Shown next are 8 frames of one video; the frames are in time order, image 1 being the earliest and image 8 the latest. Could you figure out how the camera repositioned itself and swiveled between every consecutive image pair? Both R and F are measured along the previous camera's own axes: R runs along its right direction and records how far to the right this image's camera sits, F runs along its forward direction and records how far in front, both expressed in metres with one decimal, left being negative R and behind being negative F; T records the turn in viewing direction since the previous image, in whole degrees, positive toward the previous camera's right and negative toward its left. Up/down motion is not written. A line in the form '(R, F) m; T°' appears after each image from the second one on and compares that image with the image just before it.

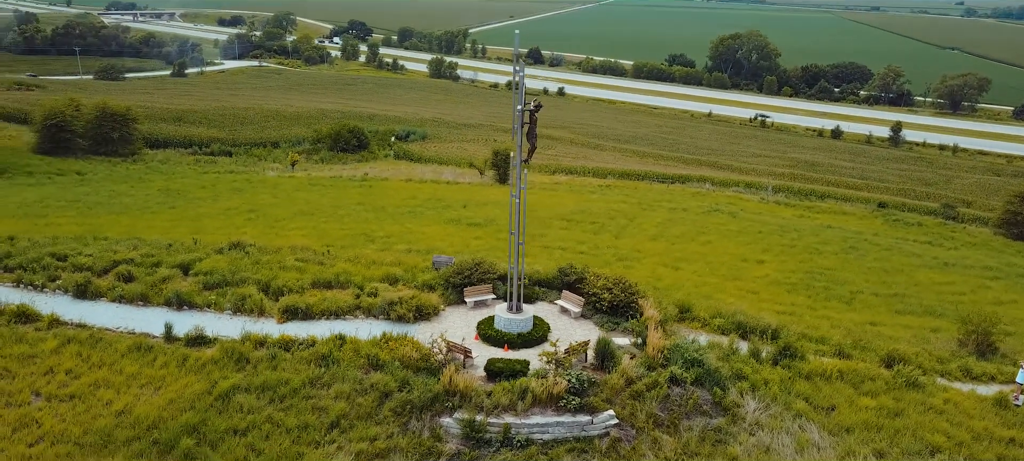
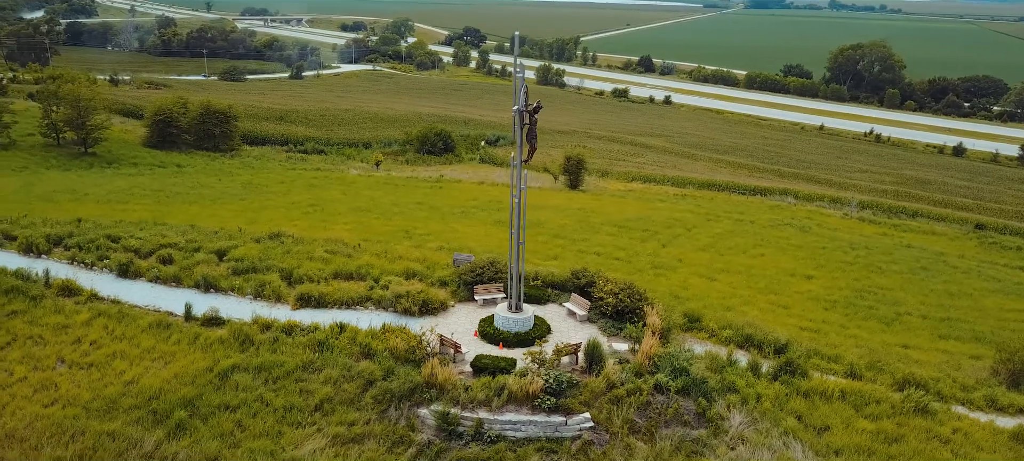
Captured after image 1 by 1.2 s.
(+2.6, 0.0) m; -8°
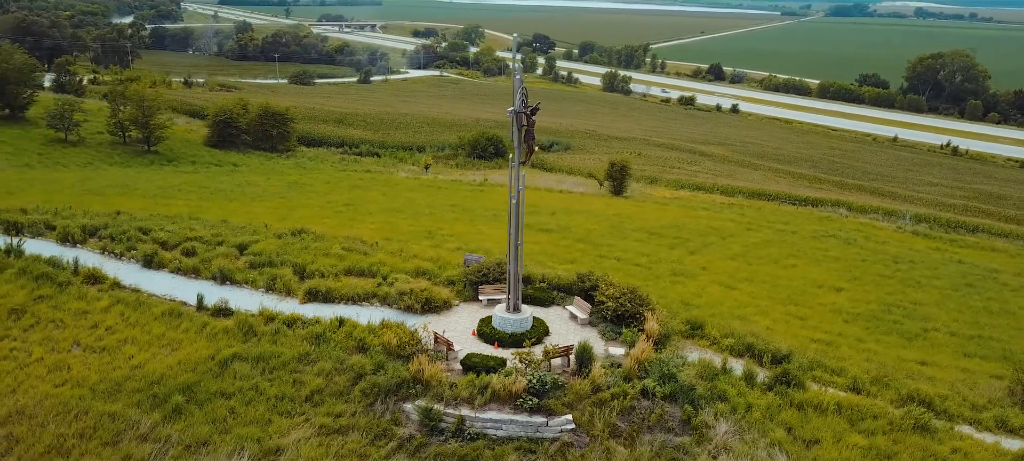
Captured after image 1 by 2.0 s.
(+1.7, 0.0) m; -5°
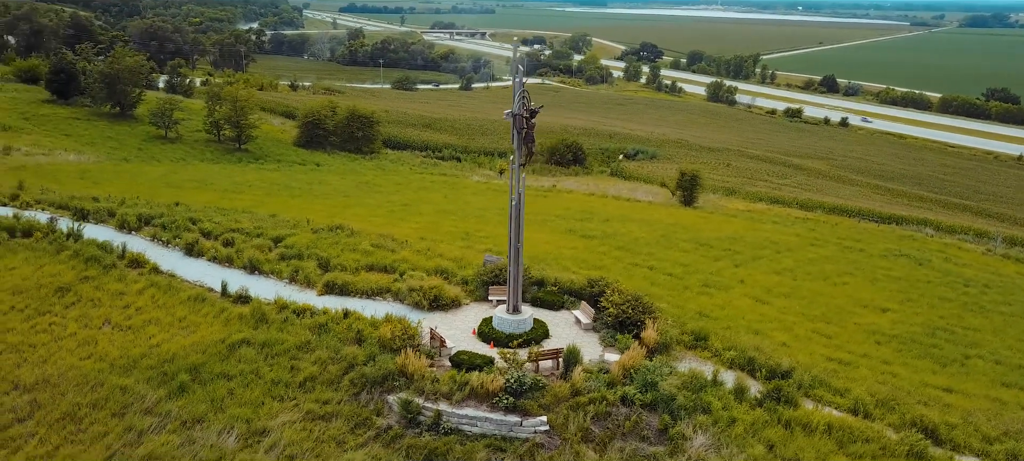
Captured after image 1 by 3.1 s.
(+2.5, 0.0) m; -7°
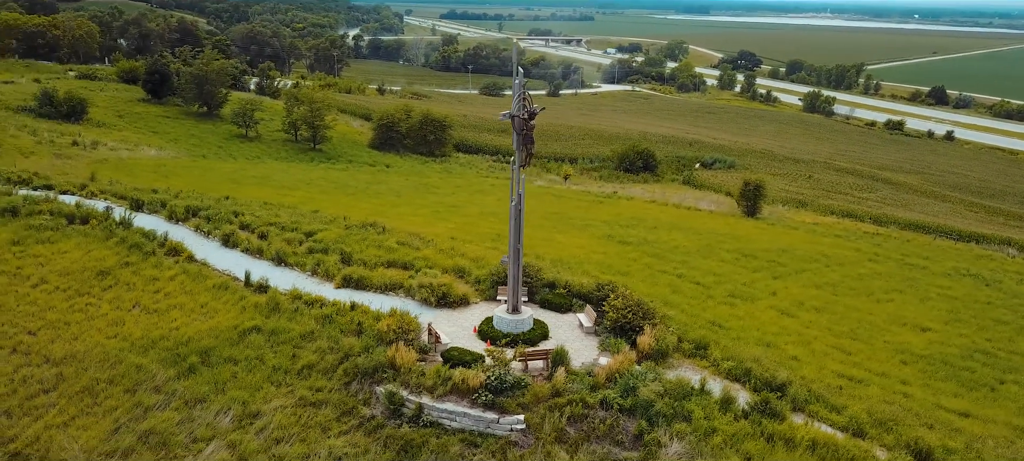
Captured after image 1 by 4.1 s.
(+2.3, -0.1) m; -7°
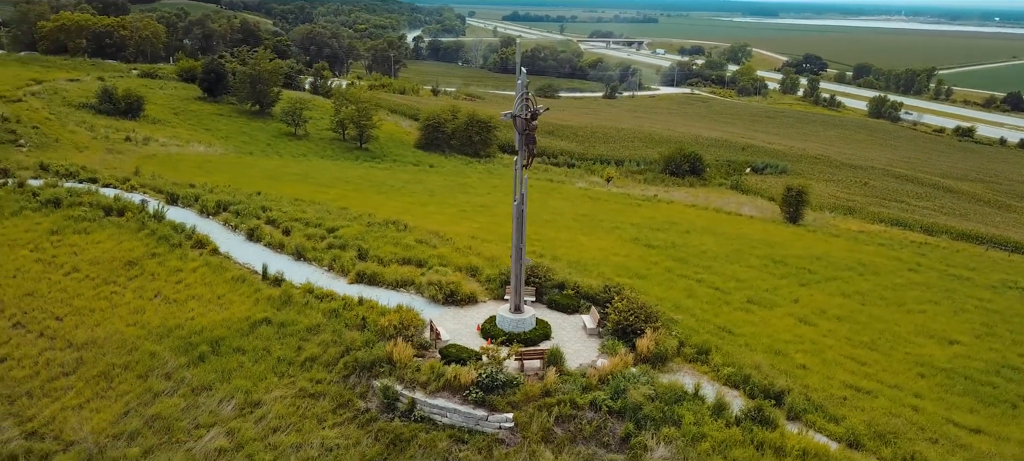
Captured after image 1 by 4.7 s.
(+1.4, 0.0) m; -4°
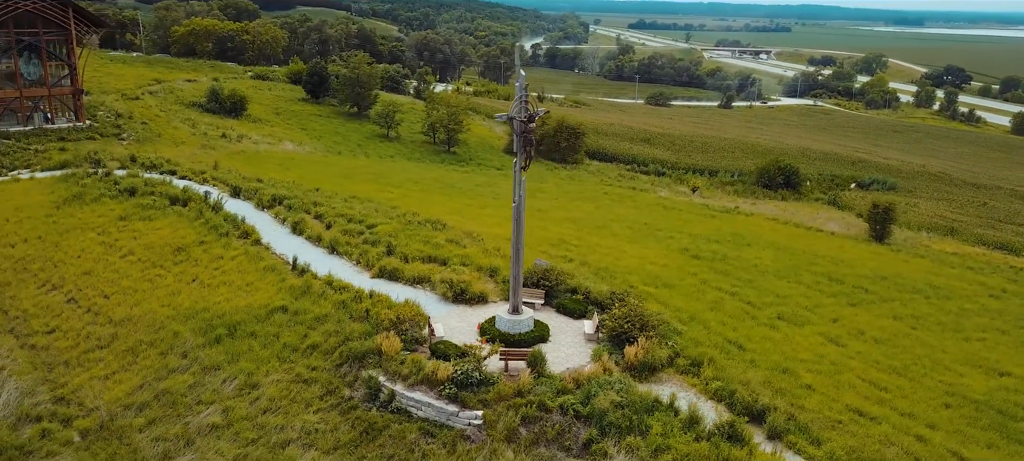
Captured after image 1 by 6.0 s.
(+3.0, 0.0) m; -8°
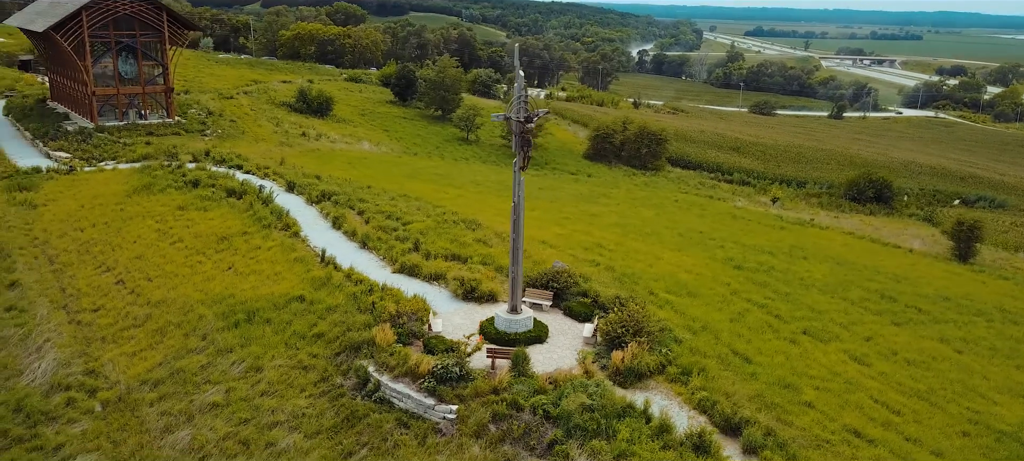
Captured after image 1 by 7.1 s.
(+2.7, +0.1) m; -7°
